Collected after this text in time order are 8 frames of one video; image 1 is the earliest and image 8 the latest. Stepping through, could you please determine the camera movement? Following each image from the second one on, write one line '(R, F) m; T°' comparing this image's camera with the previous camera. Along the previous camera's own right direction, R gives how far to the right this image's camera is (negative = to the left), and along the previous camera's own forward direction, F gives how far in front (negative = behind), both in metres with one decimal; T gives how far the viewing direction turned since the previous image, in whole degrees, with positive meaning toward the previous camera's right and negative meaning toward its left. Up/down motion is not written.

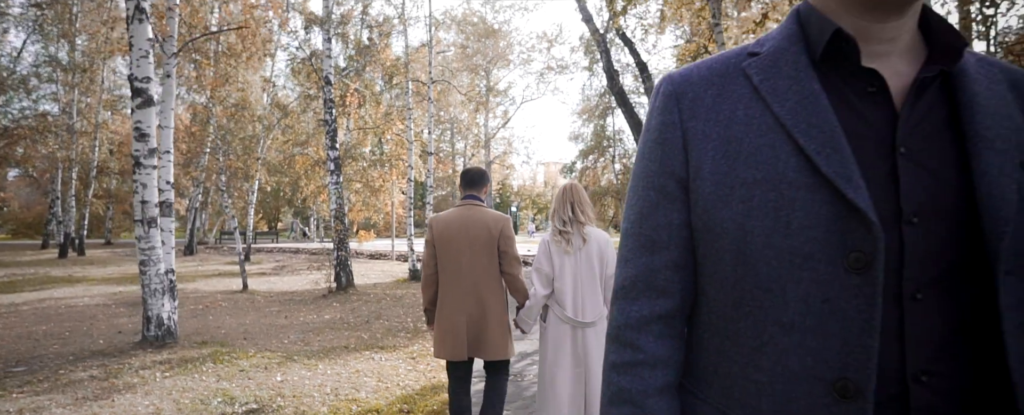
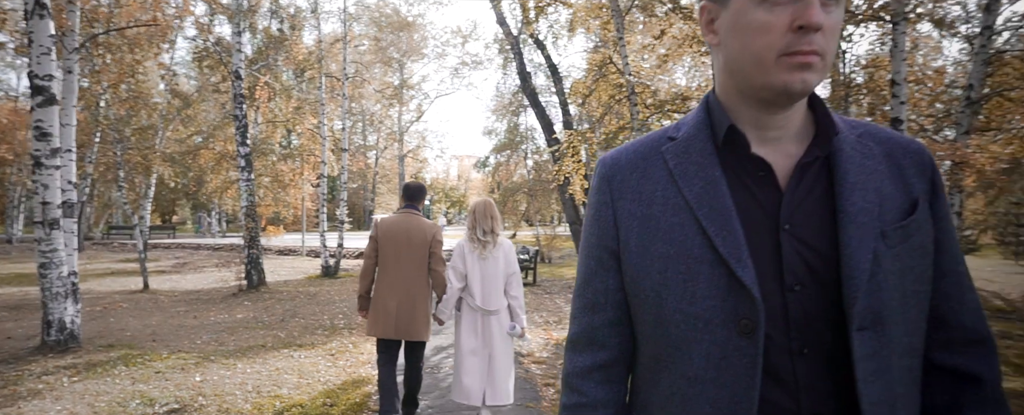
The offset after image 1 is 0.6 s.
(-0.1, -0.4) m; +10°
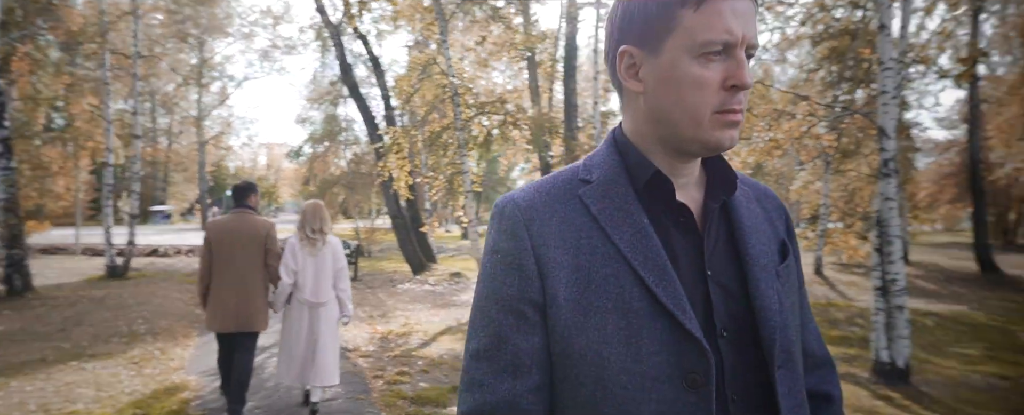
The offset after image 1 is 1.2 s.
(-0.1, -0.4) m; +20°
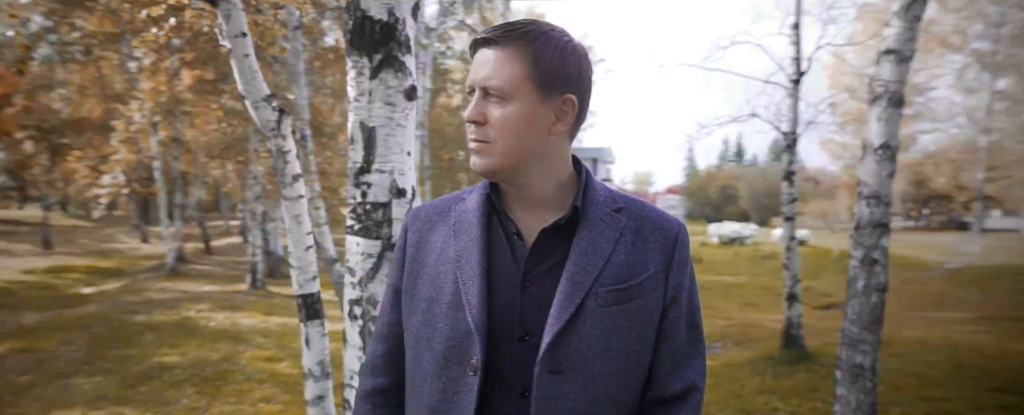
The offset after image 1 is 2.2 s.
(-0.4, -0.9) m; +48°
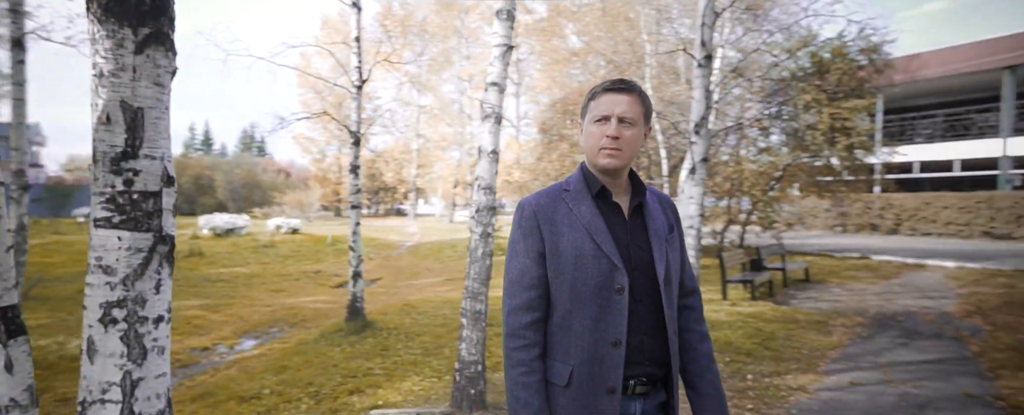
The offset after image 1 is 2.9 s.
(-1.0, +0.1) m; +46°
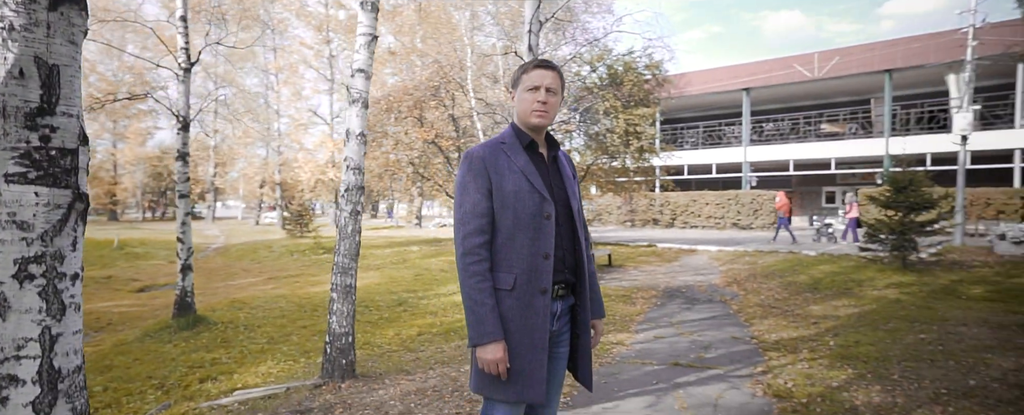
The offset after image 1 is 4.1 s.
(-0.4, -0.5) m; +19°
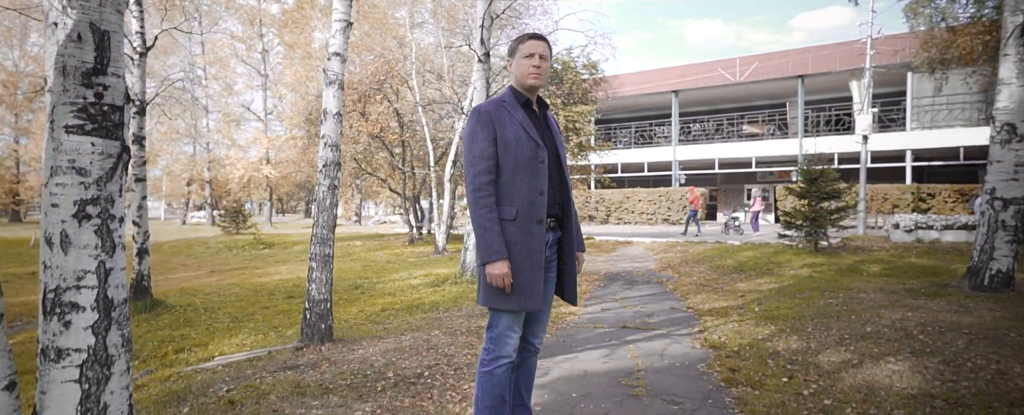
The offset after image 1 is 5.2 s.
(-0.3, -0.4) m; +7°
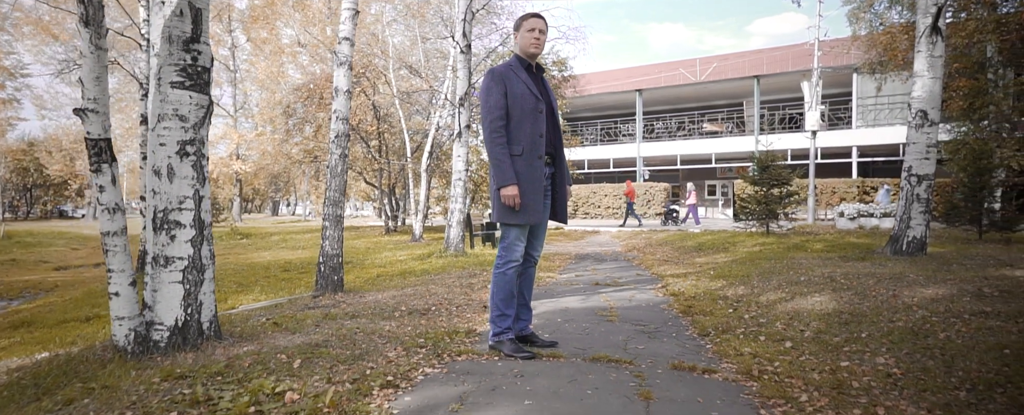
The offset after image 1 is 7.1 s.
(-0.2, -0.7) m; +4°
